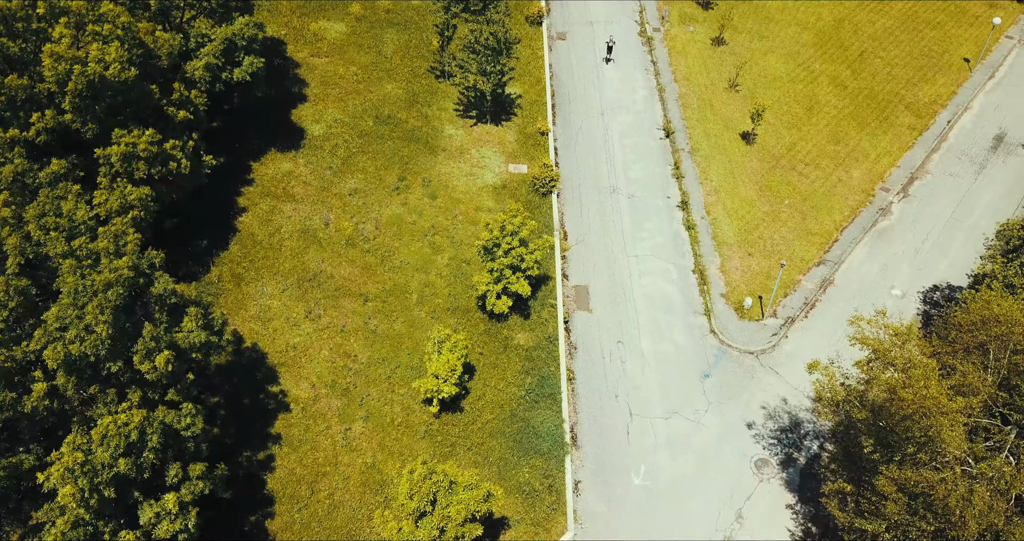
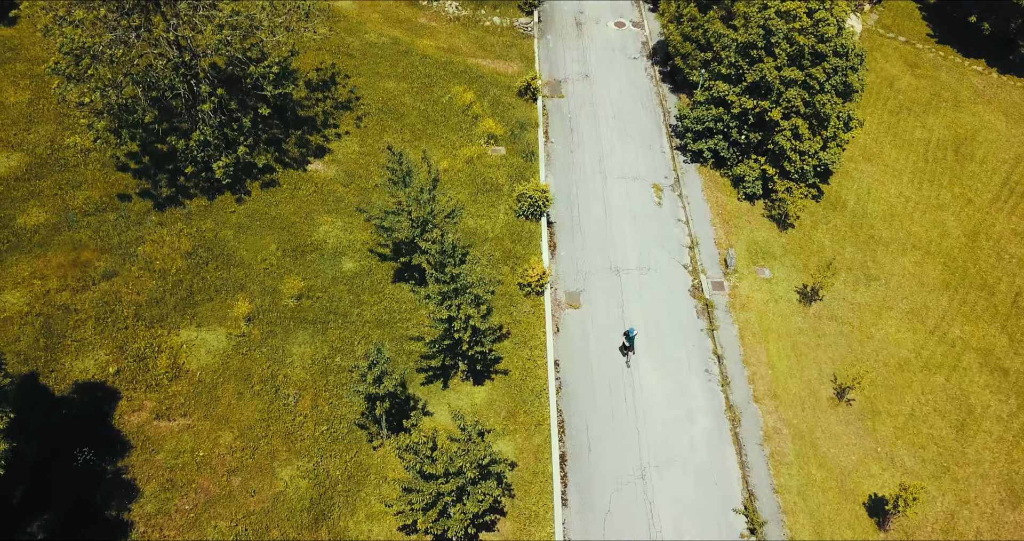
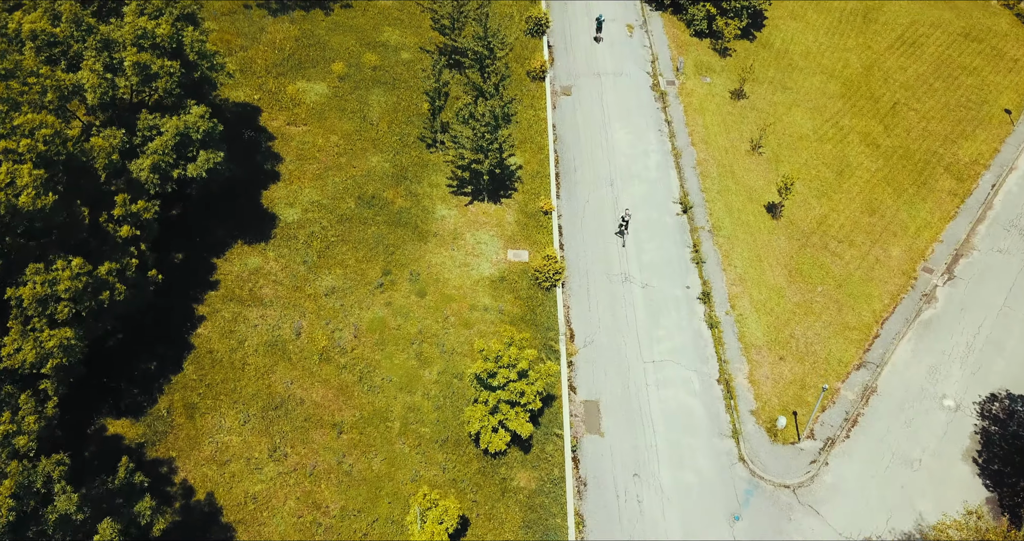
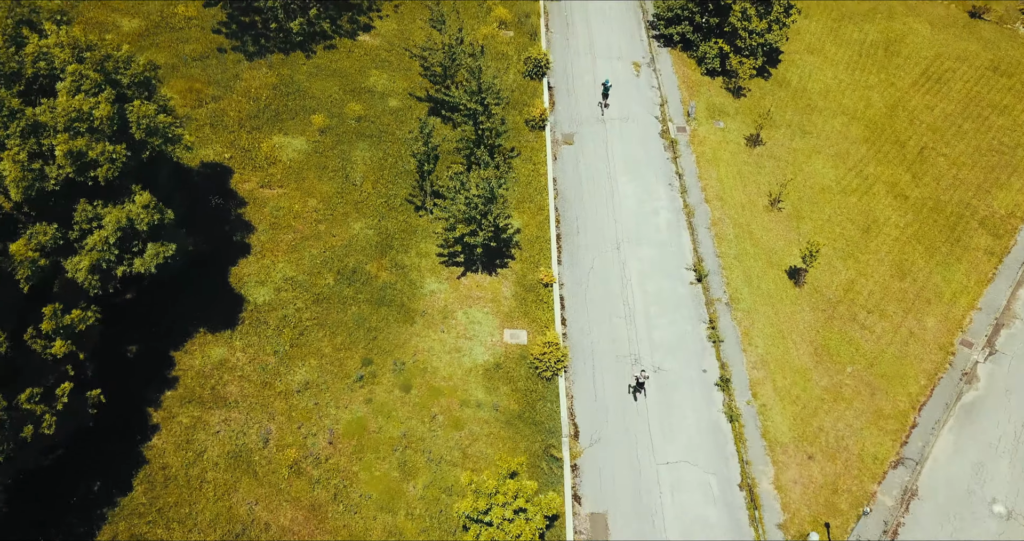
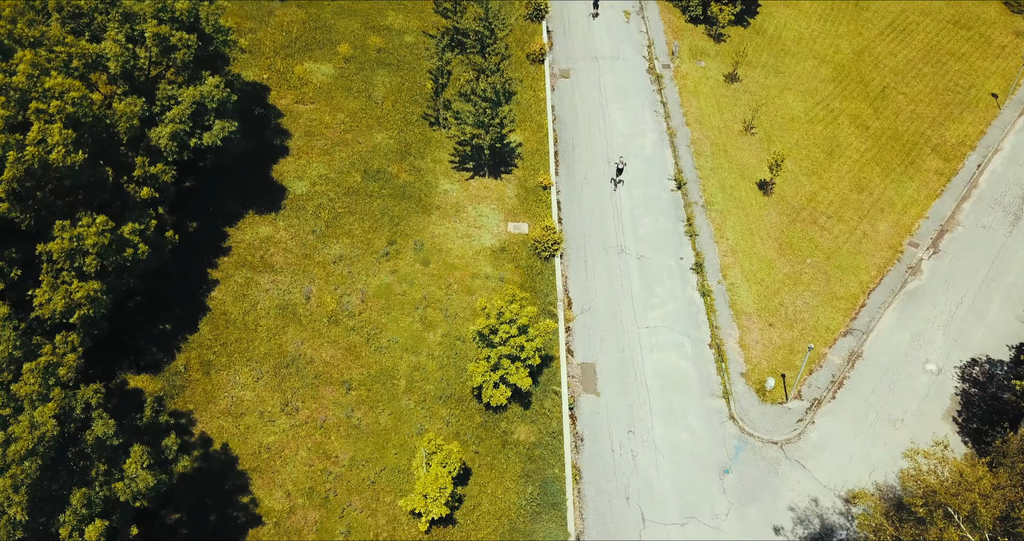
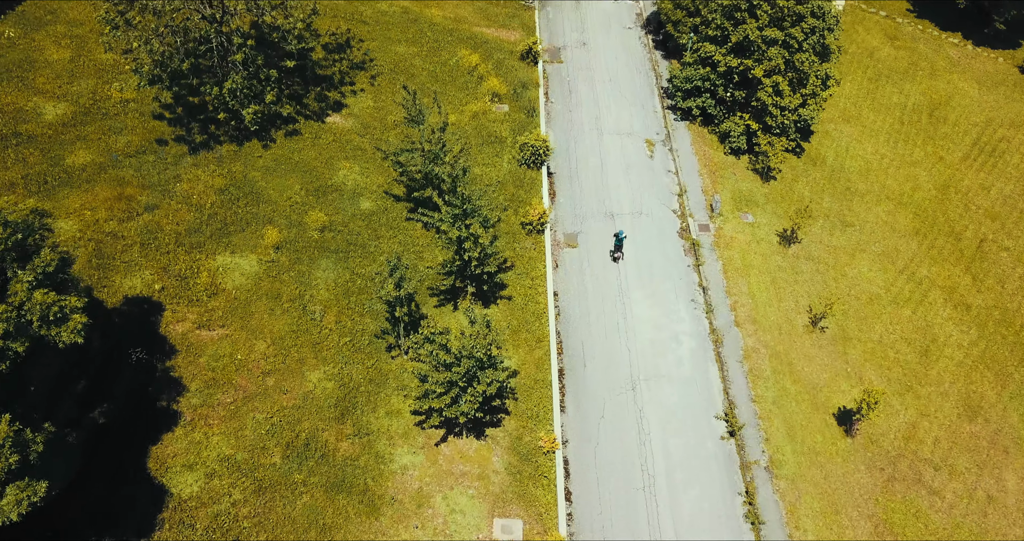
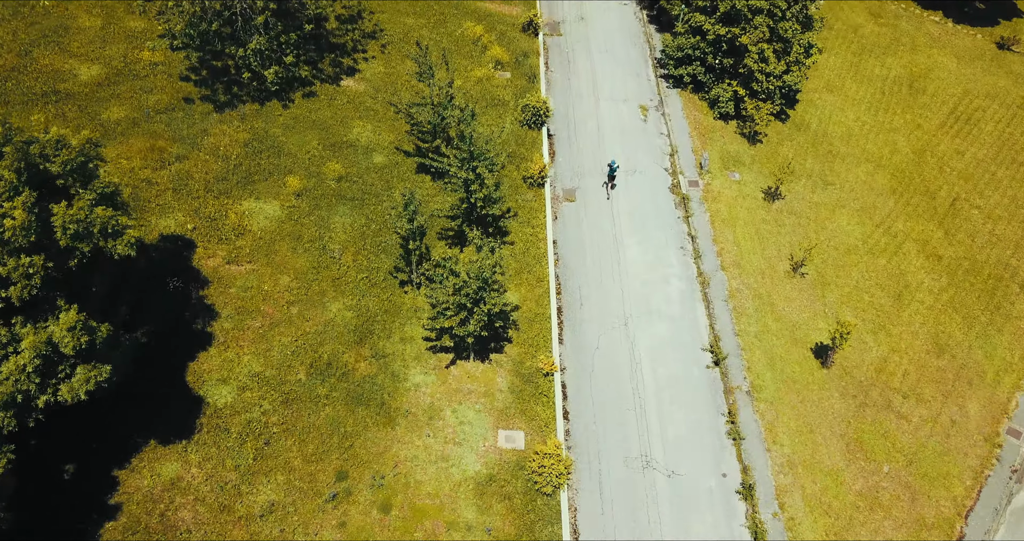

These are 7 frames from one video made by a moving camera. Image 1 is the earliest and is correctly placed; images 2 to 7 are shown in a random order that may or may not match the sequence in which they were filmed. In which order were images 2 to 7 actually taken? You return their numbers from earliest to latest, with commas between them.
5, 3, 4, 7, 6, 2
